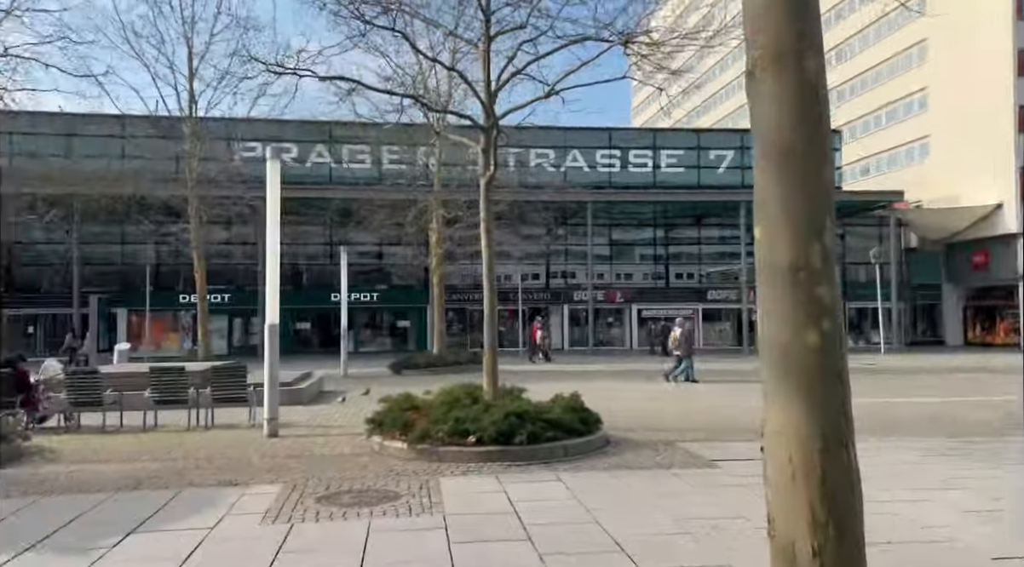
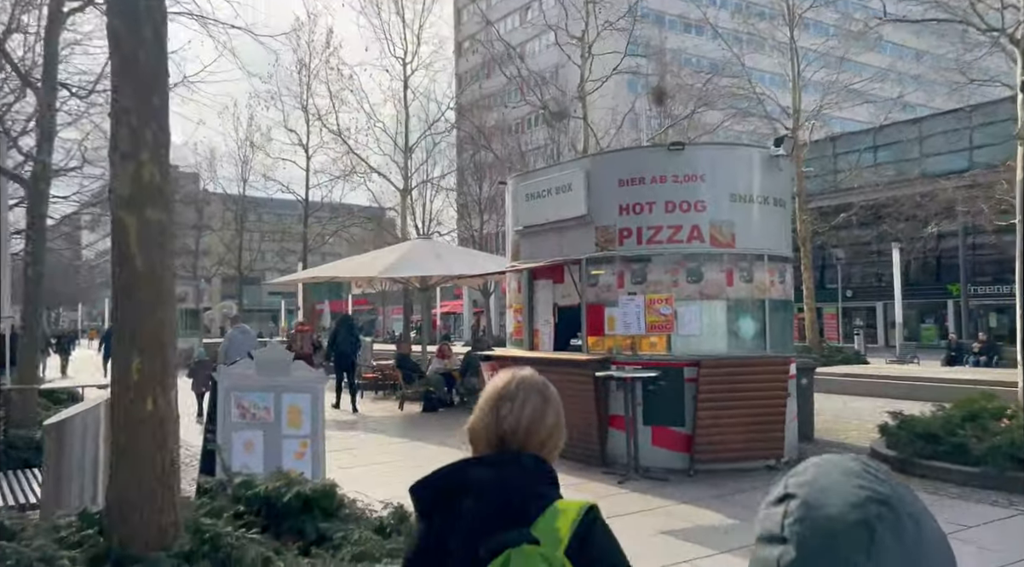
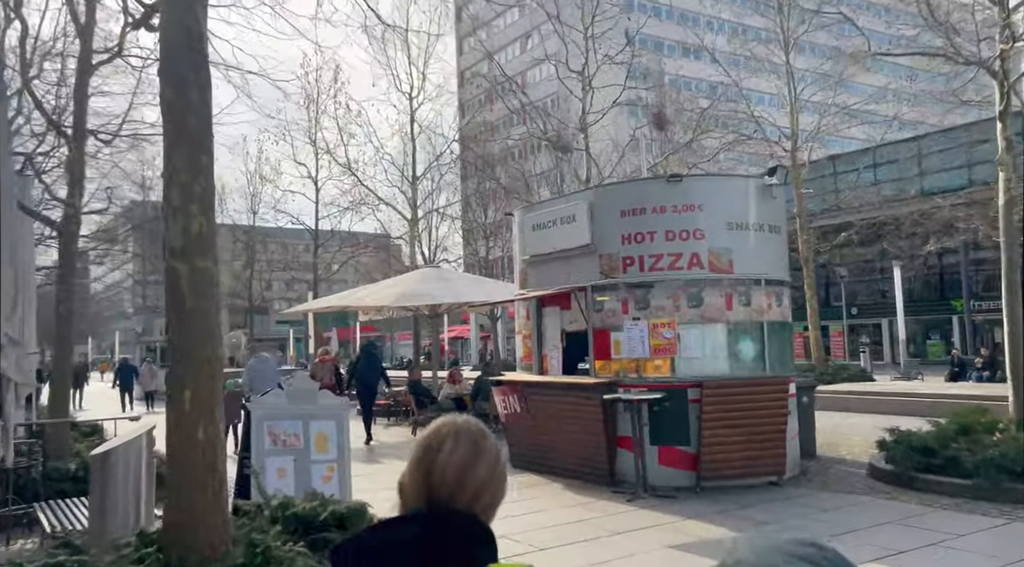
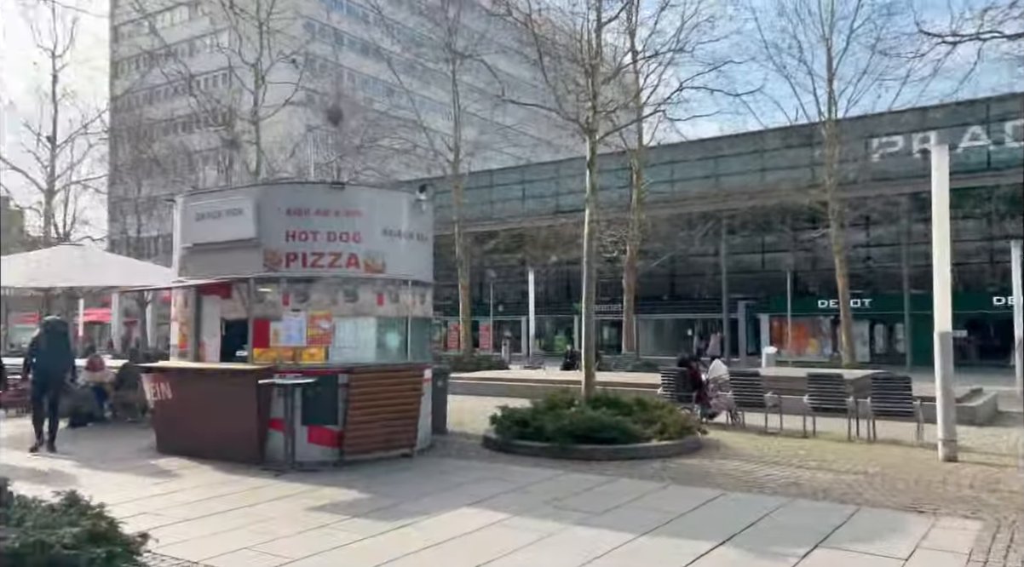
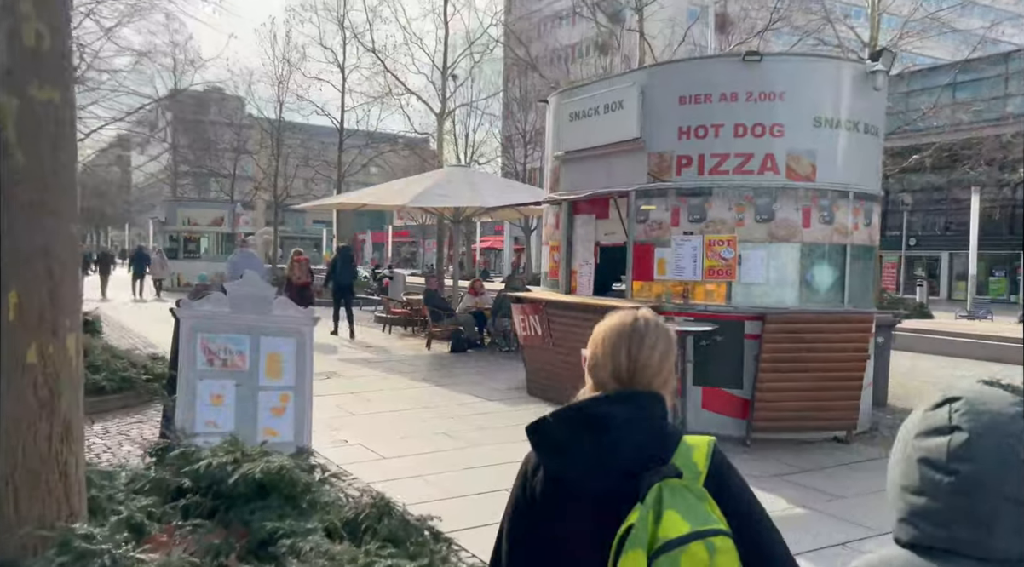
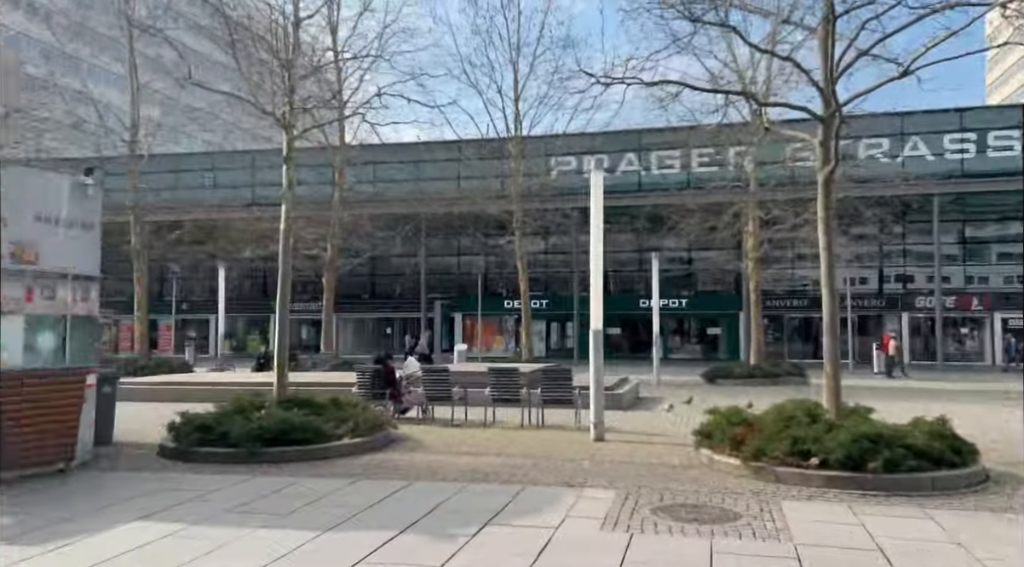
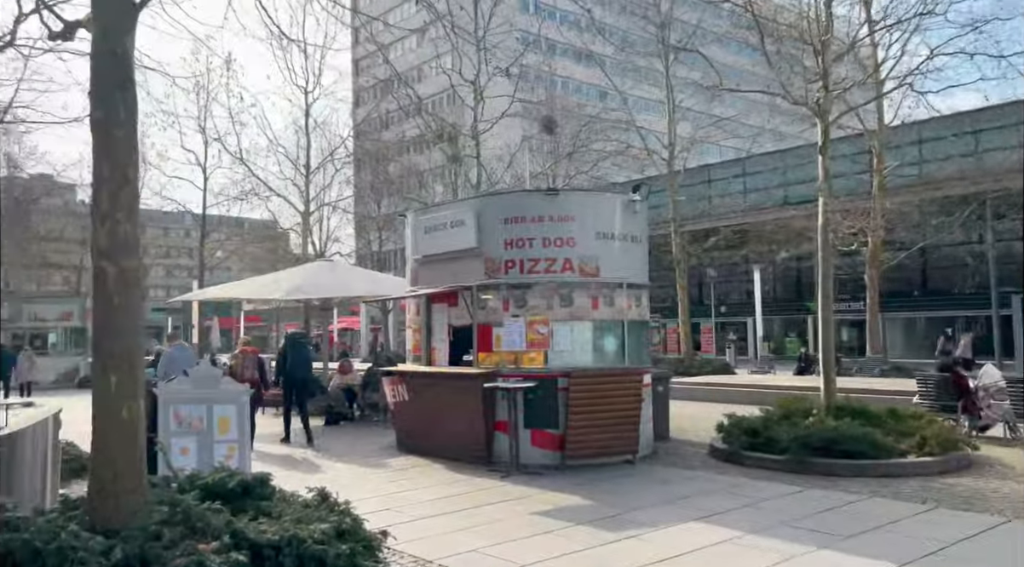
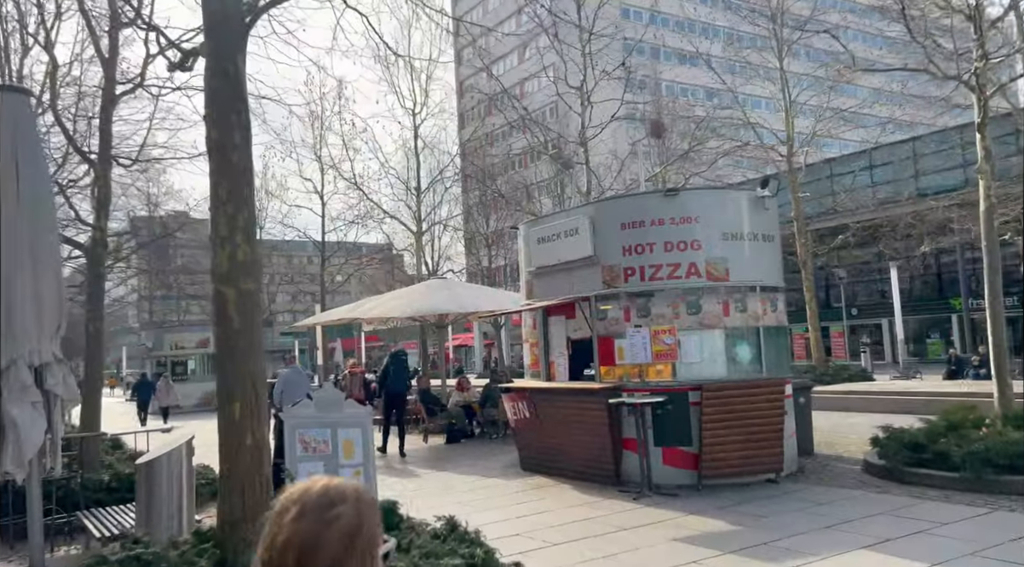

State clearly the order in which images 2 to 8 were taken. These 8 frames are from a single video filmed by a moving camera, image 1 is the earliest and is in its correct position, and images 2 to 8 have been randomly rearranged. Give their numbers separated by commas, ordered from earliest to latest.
6, 4, 7, 8, 3, 2, 5
